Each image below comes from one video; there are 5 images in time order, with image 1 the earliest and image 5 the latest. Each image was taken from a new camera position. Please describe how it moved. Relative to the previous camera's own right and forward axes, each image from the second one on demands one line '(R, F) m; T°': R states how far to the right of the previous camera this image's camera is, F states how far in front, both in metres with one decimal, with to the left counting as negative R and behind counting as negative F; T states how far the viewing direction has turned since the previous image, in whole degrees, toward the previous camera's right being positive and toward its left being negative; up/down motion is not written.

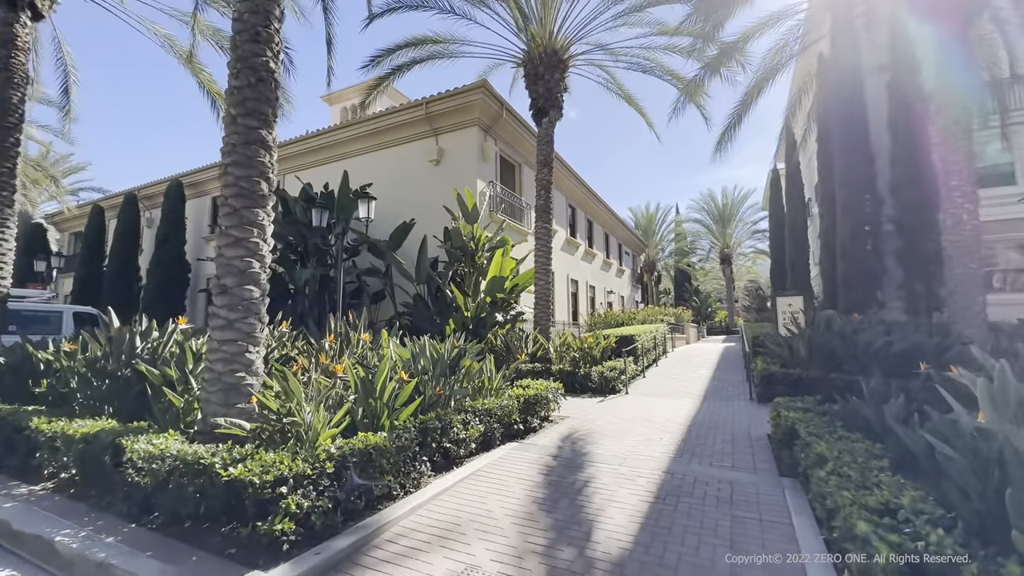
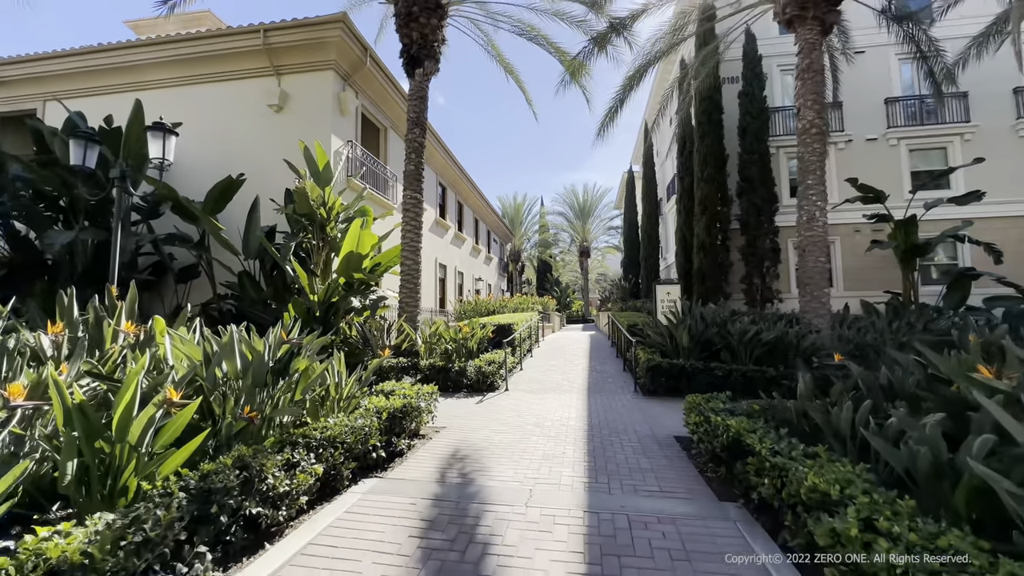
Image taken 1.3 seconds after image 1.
(0.0, +1.5) m; +17°
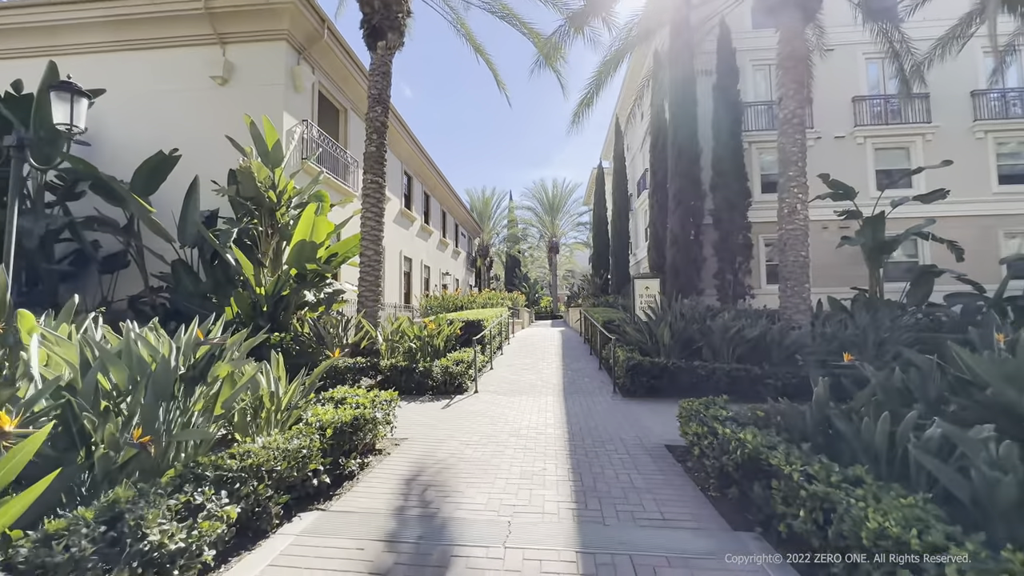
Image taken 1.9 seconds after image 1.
(-0.1, +0.6) m; +4°
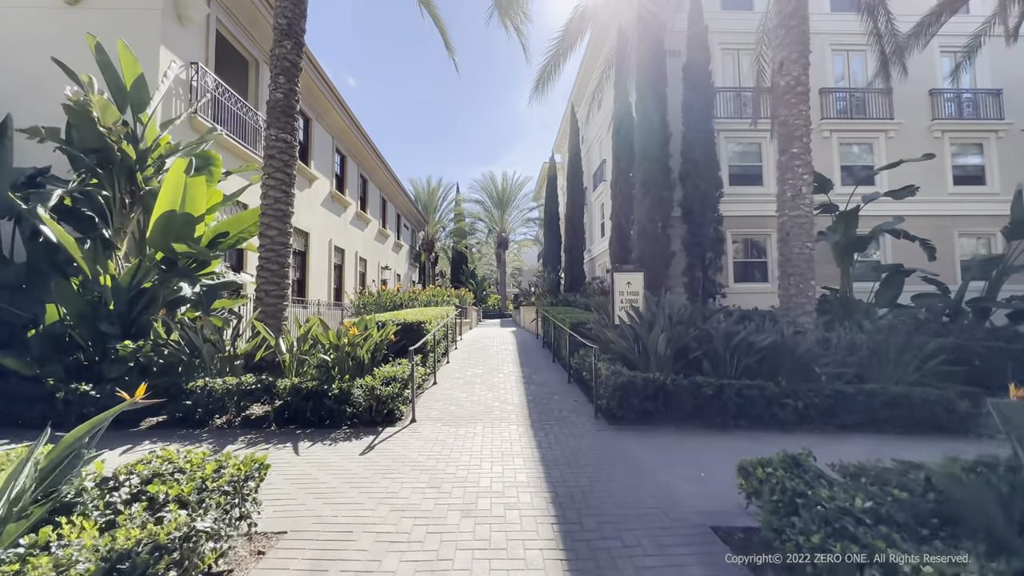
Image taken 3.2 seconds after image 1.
(-0.1, +1.8) m; +7°
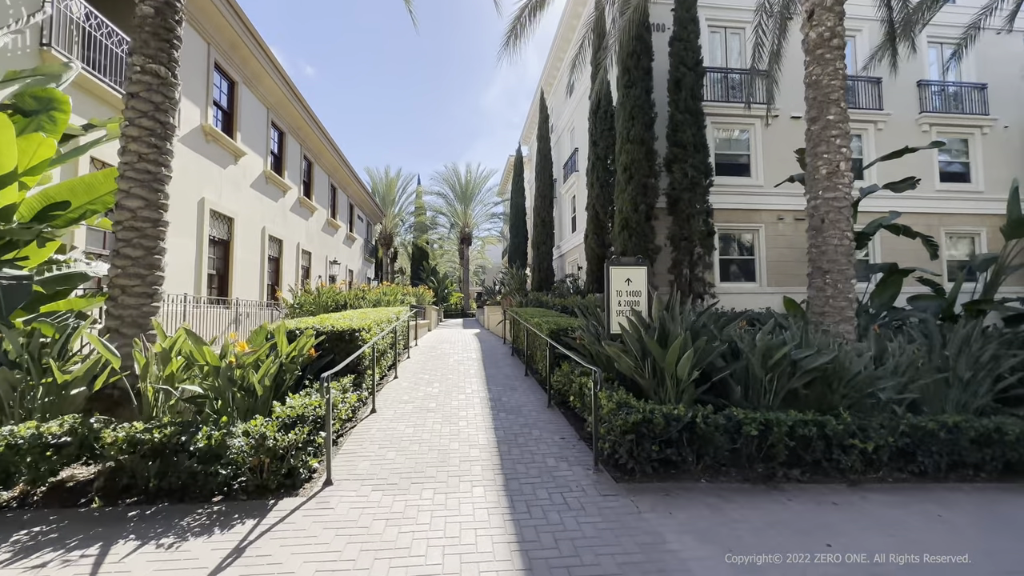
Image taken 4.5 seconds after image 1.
(0.0, +1.7) m; +5°
